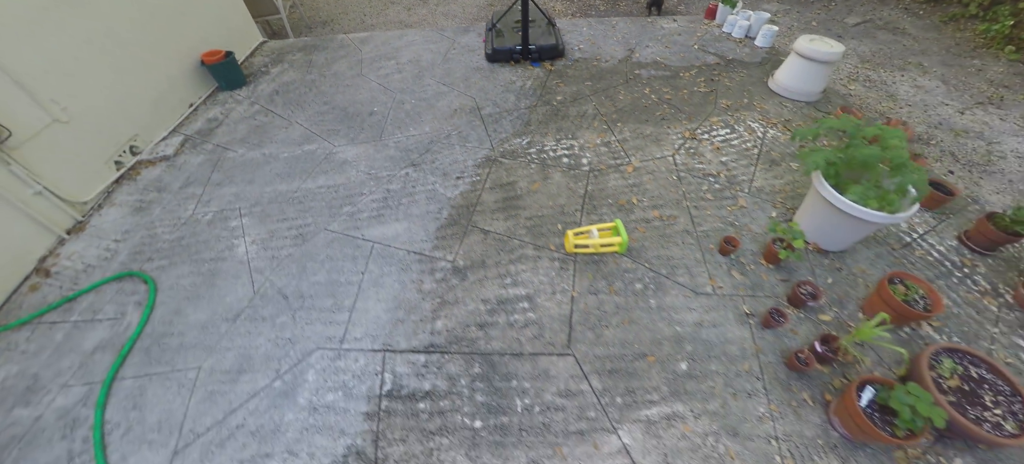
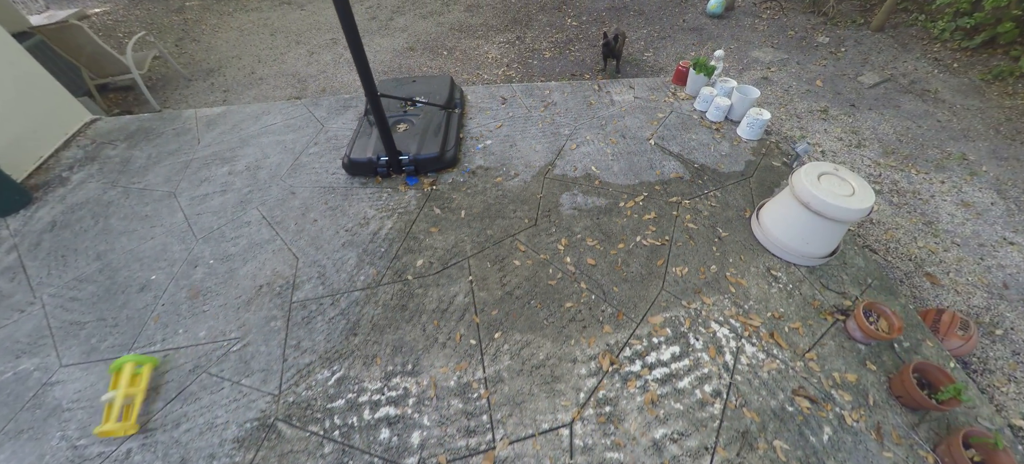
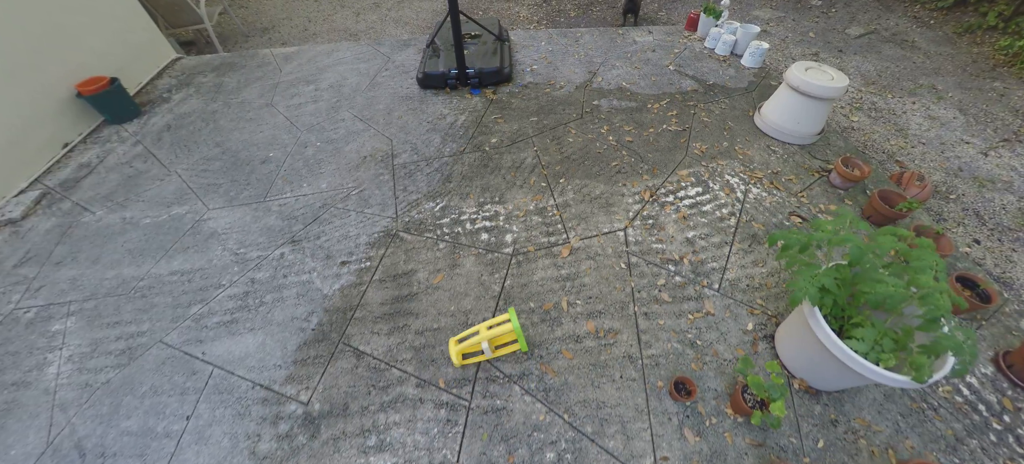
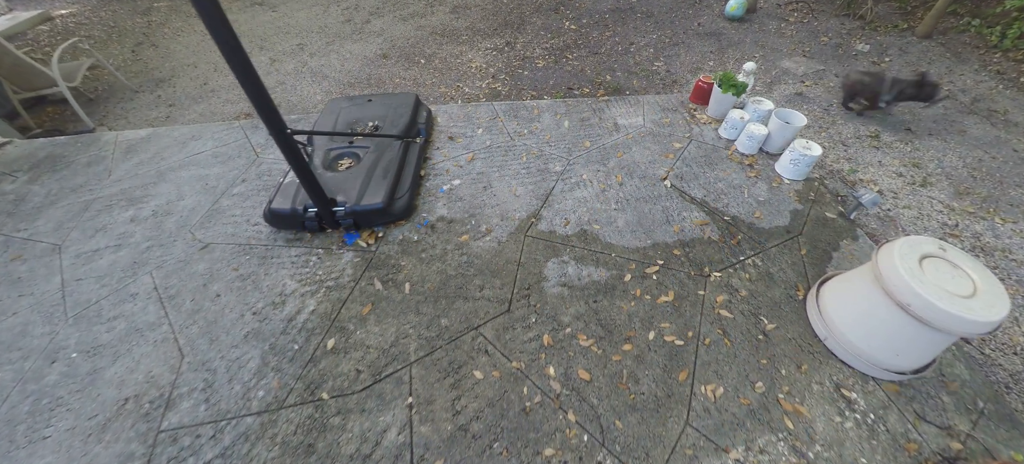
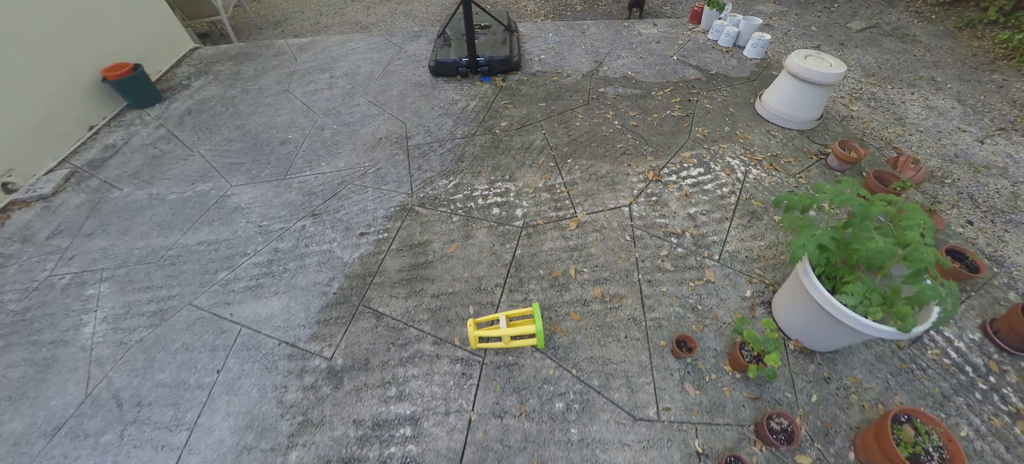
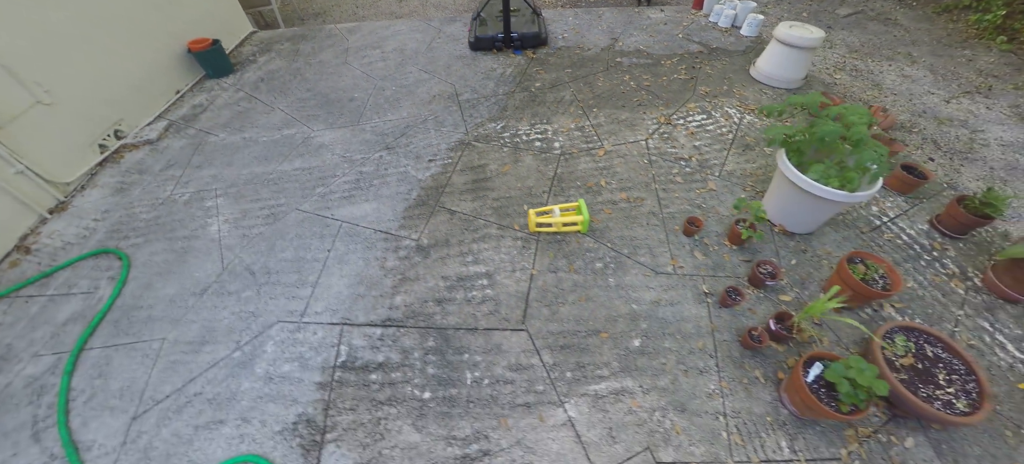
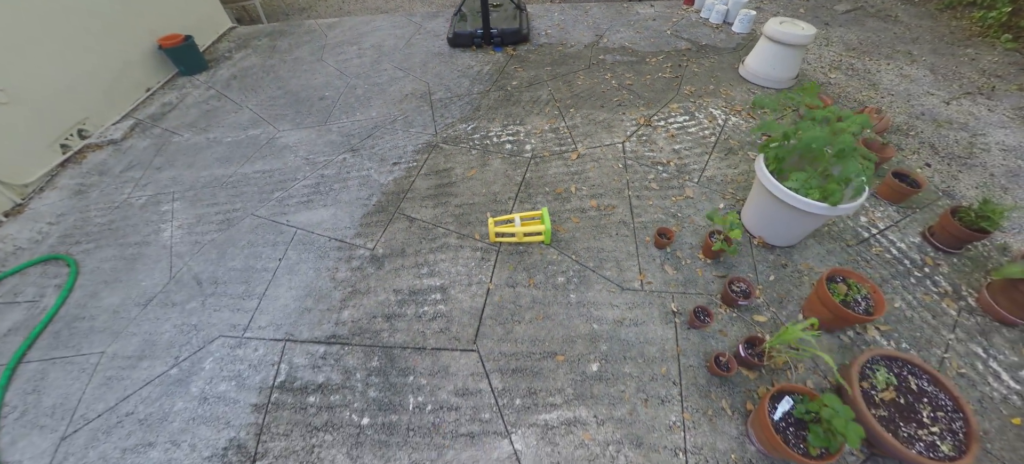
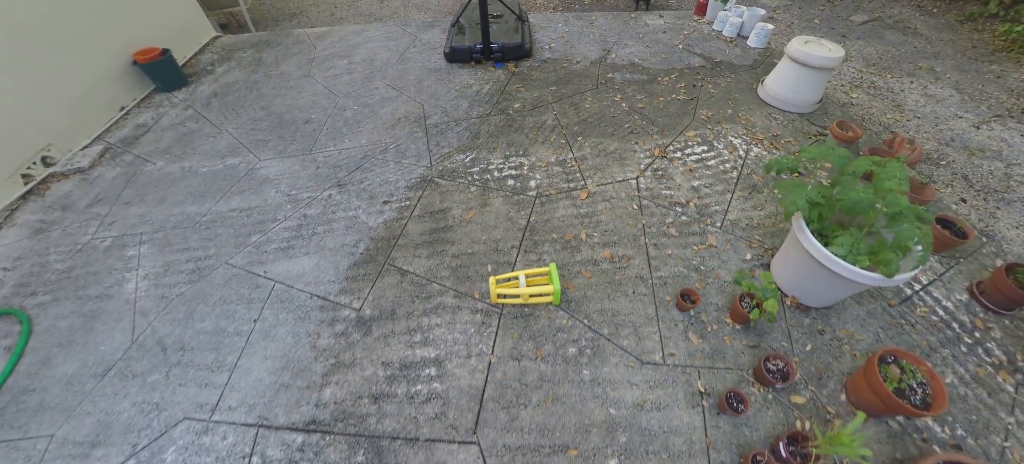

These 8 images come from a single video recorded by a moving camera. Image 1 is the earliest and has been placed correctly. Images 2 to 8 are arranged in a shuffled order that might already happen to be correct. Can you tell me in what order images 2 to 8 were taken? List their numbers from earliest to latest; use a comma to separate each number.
6, 7, 8, 5, 3, 2, 4
